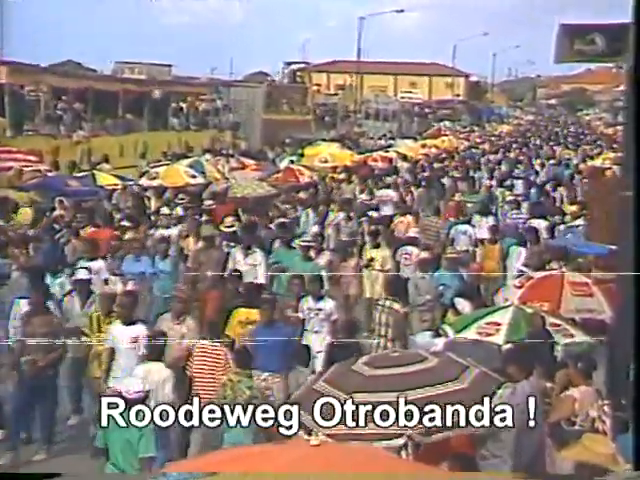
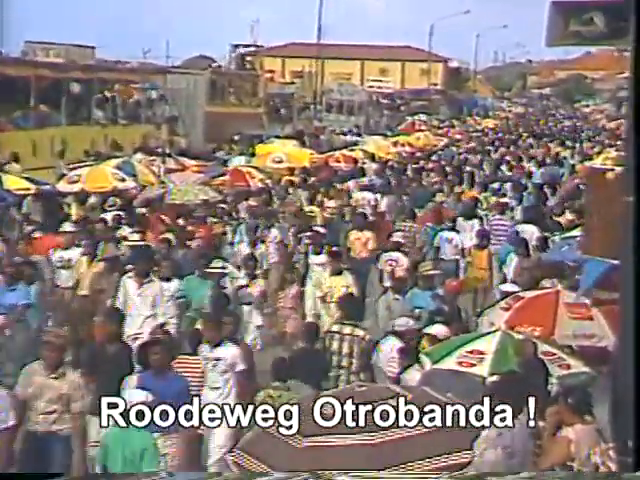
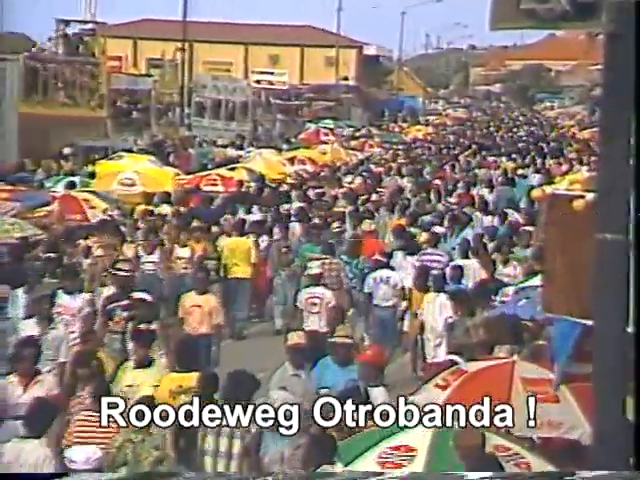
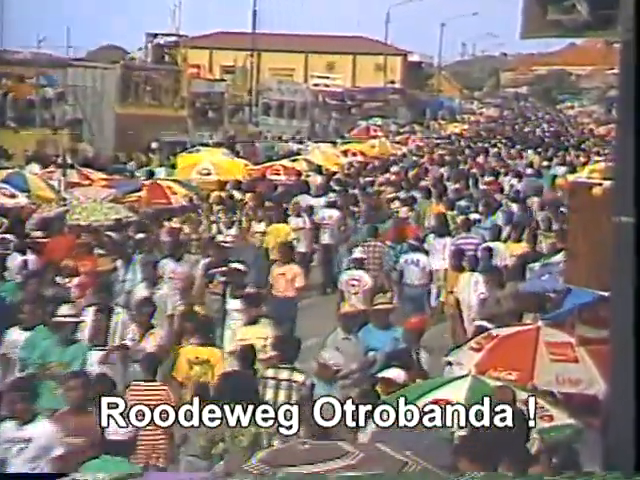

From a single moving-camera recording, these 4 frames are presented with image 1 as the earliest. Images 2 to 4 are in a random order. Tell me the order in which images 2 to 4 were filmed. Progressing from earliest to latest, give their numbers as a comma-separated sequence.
2, 4, 3
